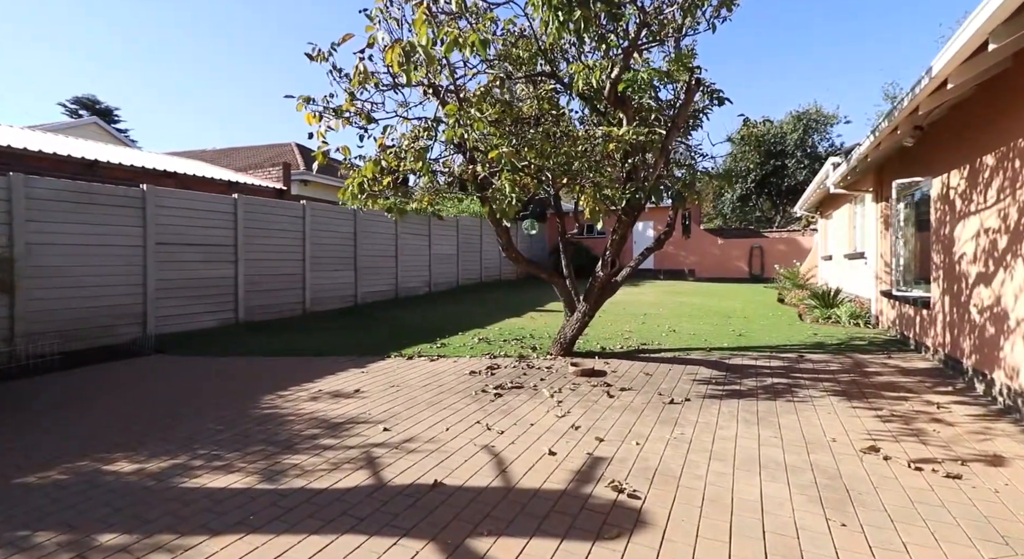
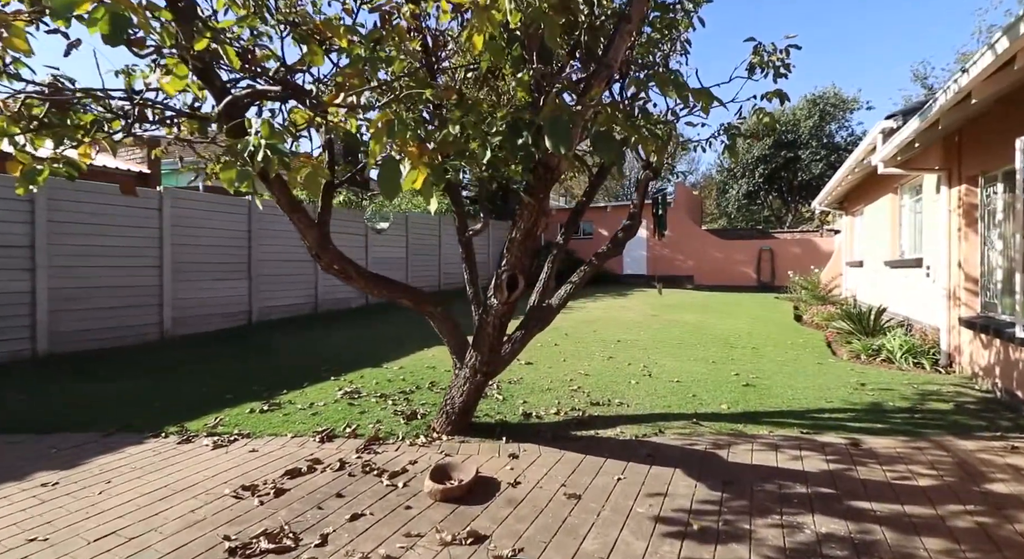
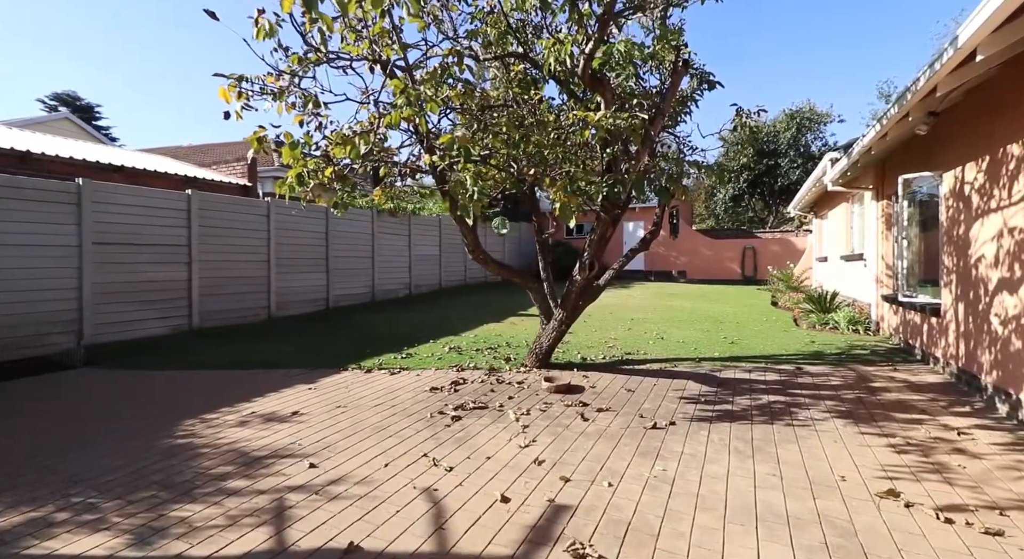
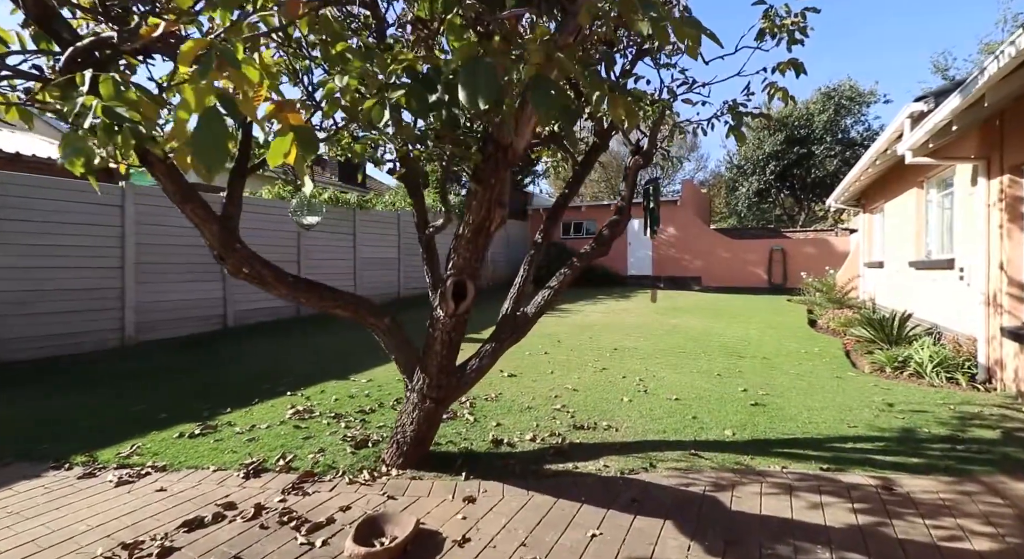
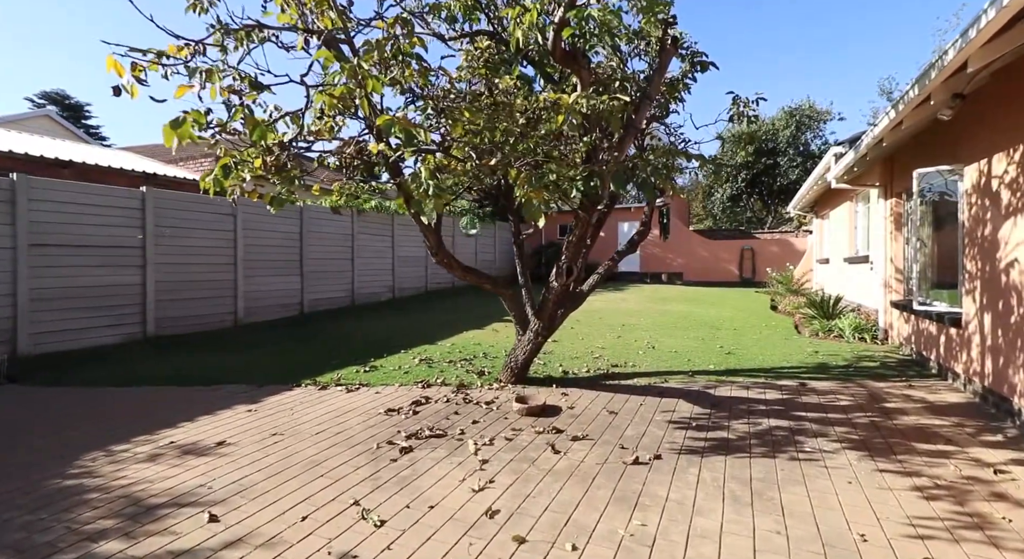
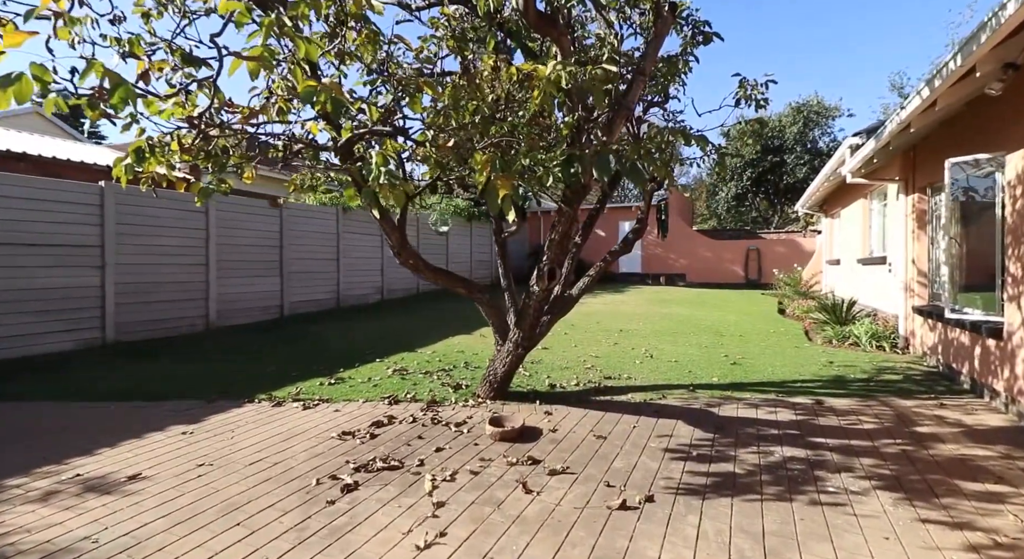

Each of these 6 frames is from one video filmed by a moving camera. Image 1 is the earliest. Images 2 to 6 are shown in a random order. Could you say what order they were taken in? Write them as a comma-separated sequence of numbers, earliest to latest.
3, 5, 6, 2, 4
